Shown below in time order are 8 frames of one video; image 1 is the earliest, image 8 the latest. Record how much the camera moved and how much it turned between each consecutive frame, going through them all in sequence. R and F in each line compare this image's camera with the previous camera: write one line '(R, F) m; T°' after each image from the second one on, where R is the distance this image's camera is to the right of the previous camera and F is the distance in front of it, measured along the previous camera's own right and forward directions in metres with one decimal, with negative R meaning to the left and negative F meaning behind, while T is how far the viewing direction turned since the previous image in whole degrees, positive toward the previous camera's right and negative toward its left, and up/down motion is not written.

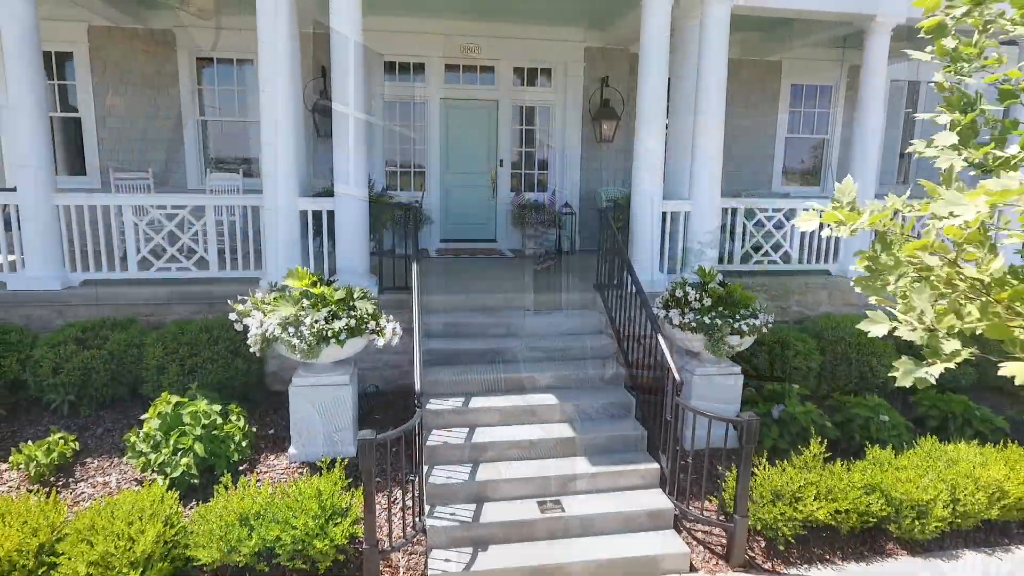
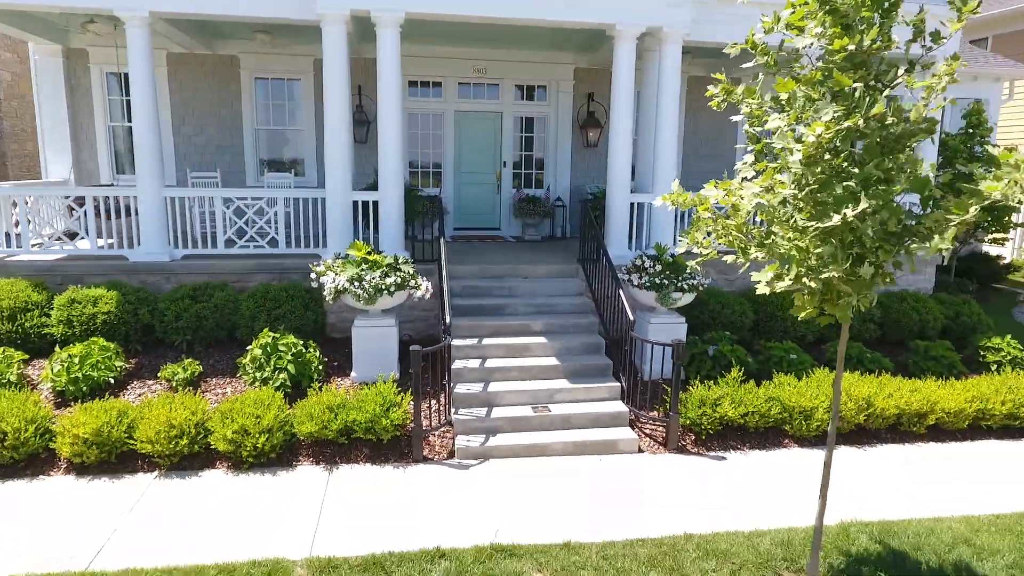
(0.0, -1.7) m; 0°
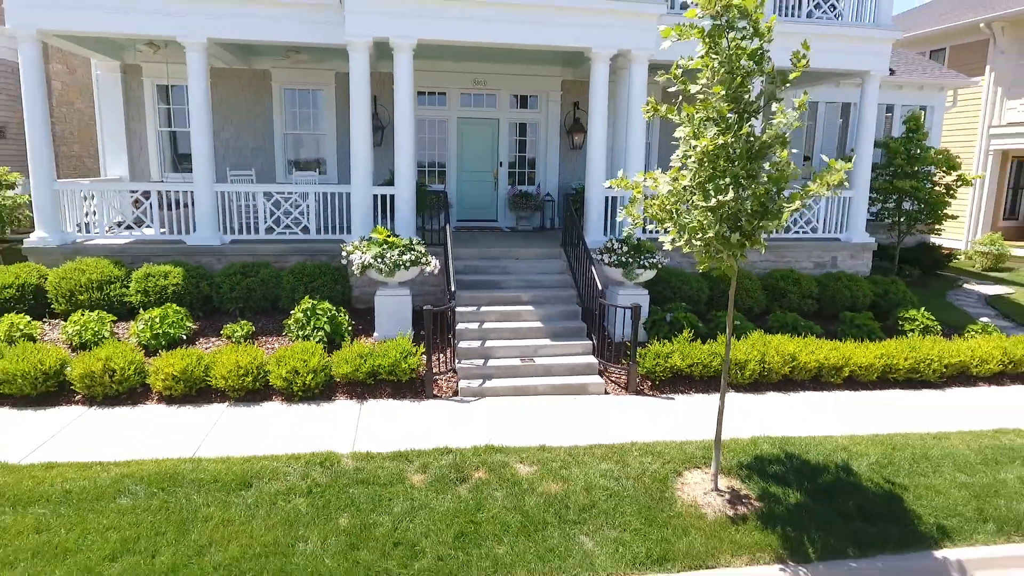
(+0.1, -1.5) m; 0°
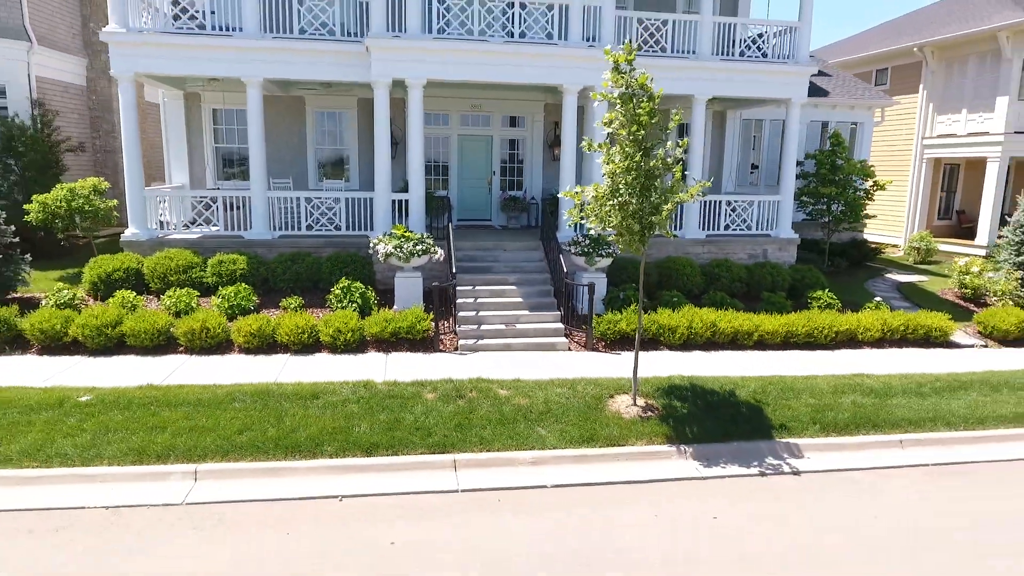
(+0.2, -2.4) m; 0°
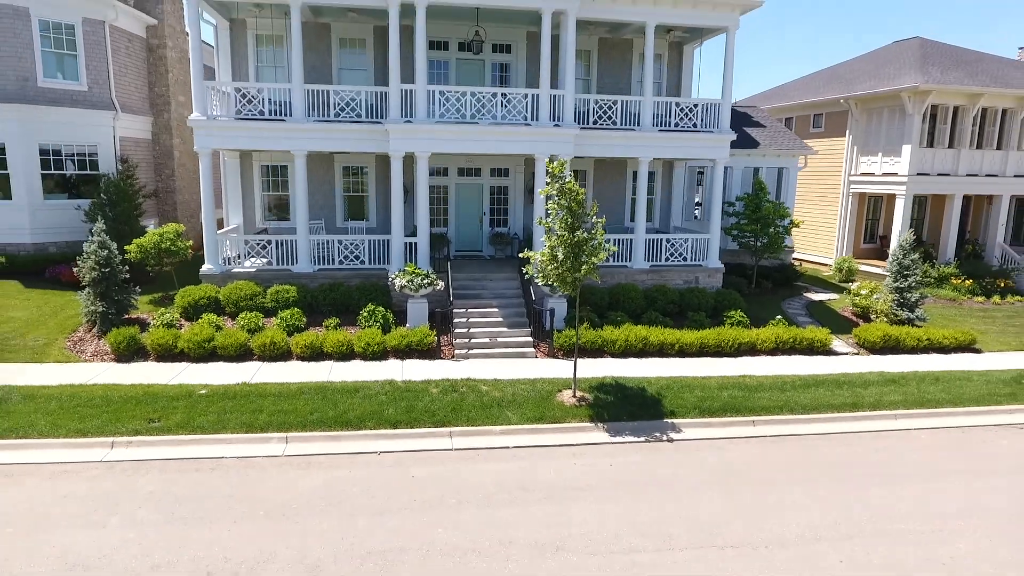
(+0.4, -3.4) m; 0°
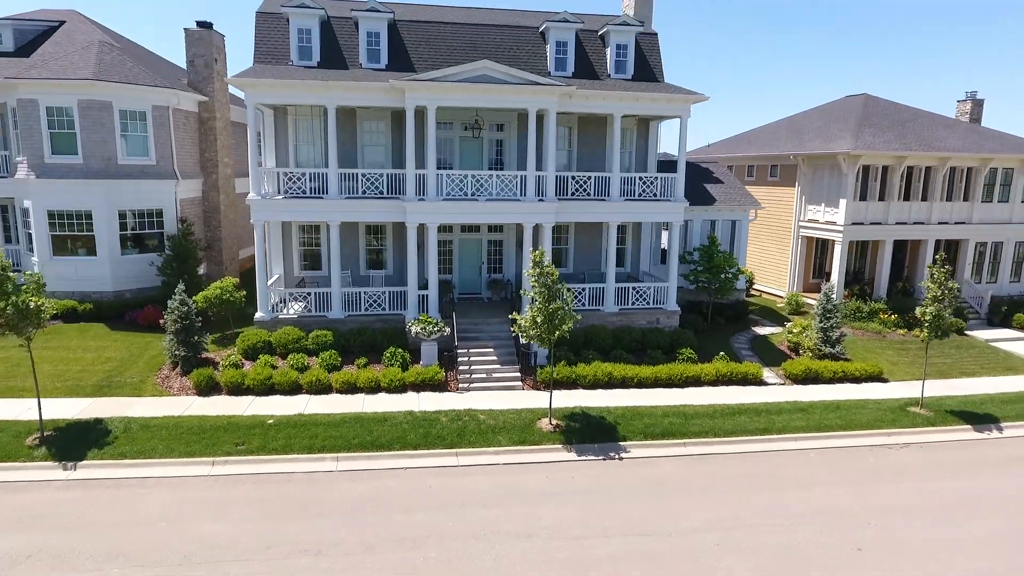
(+0.2, -3.5) m; 0°
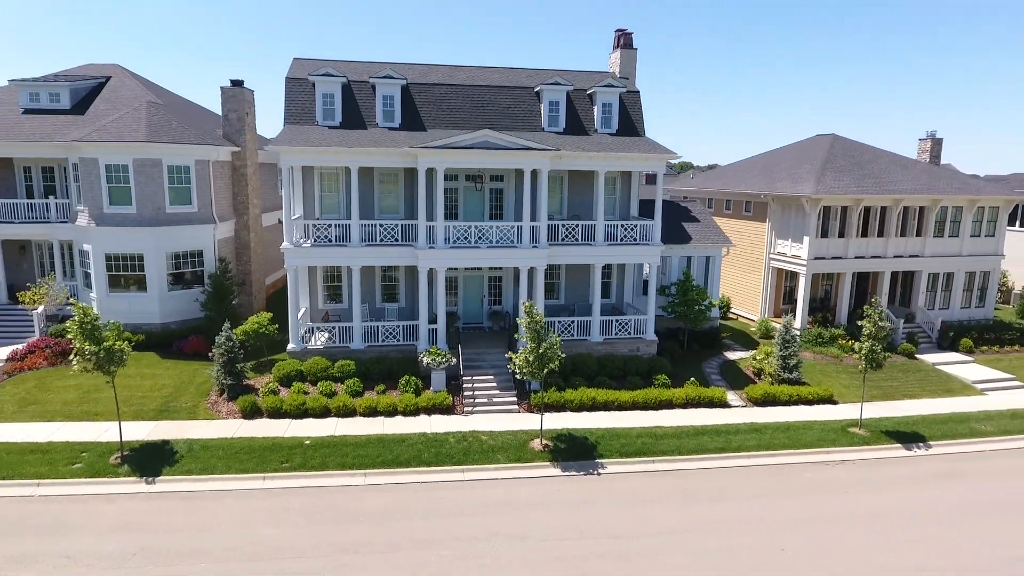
(+0.1, -2.8) m; 0°
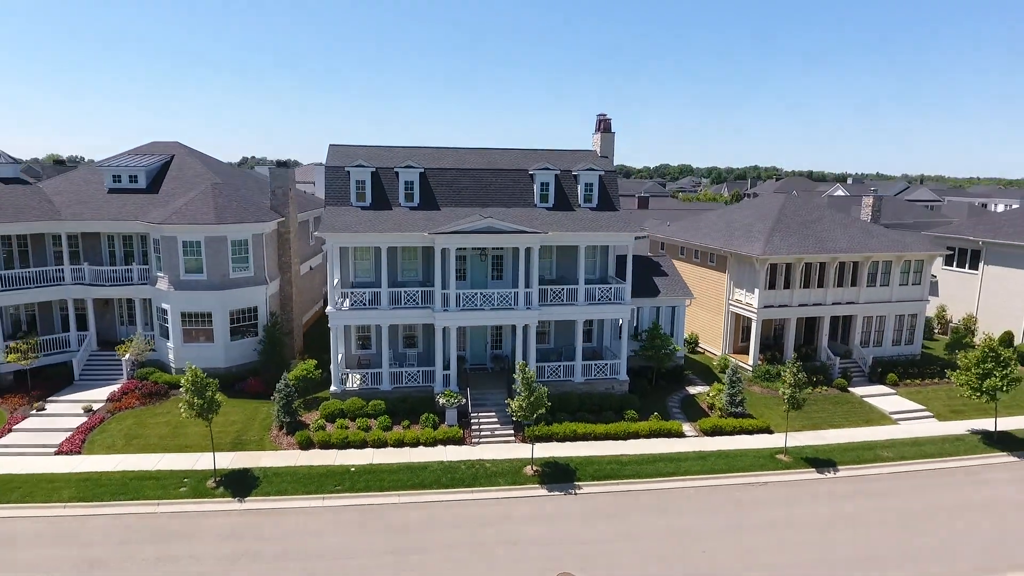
(+0.1, -5.1) m; 0°
